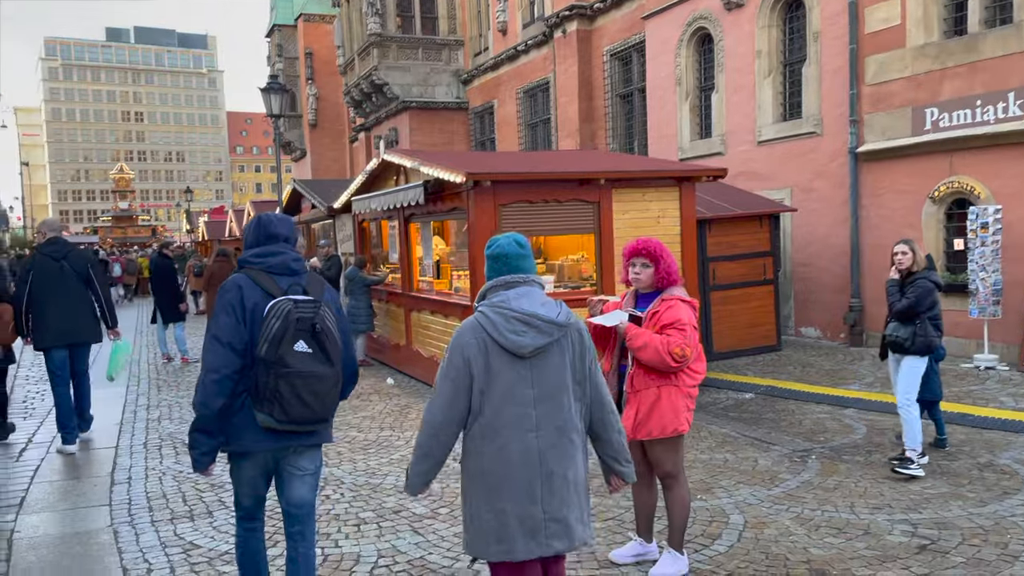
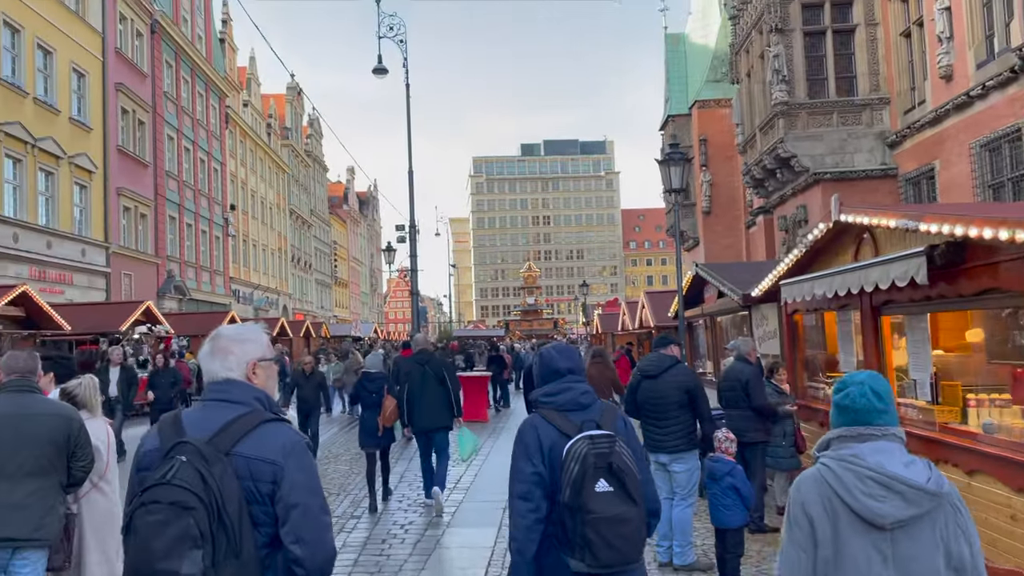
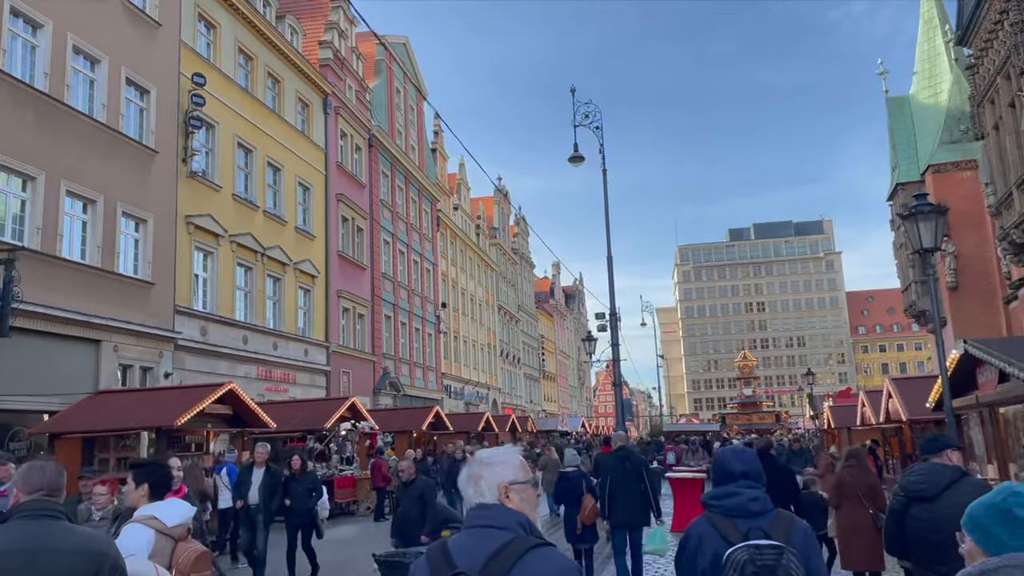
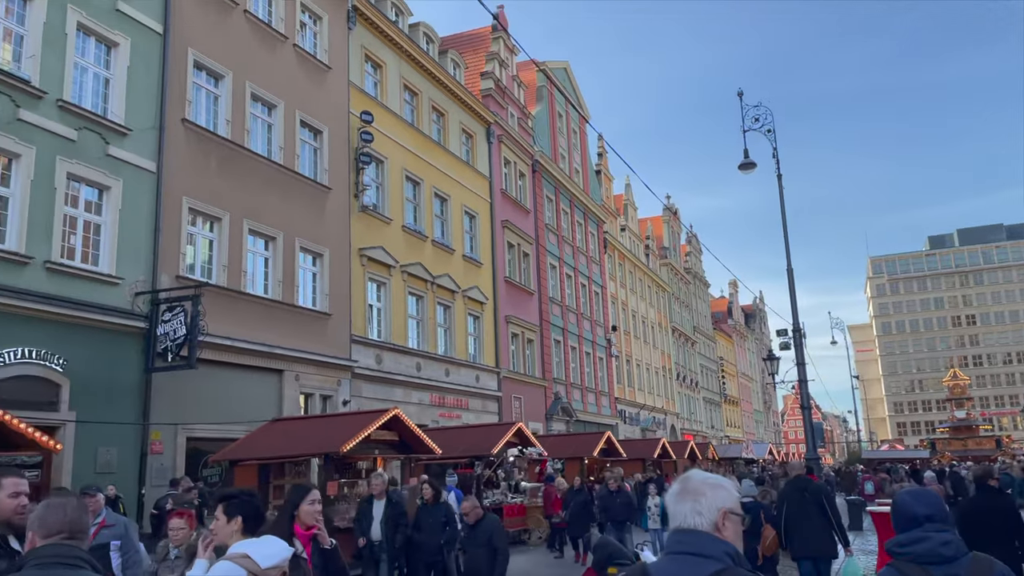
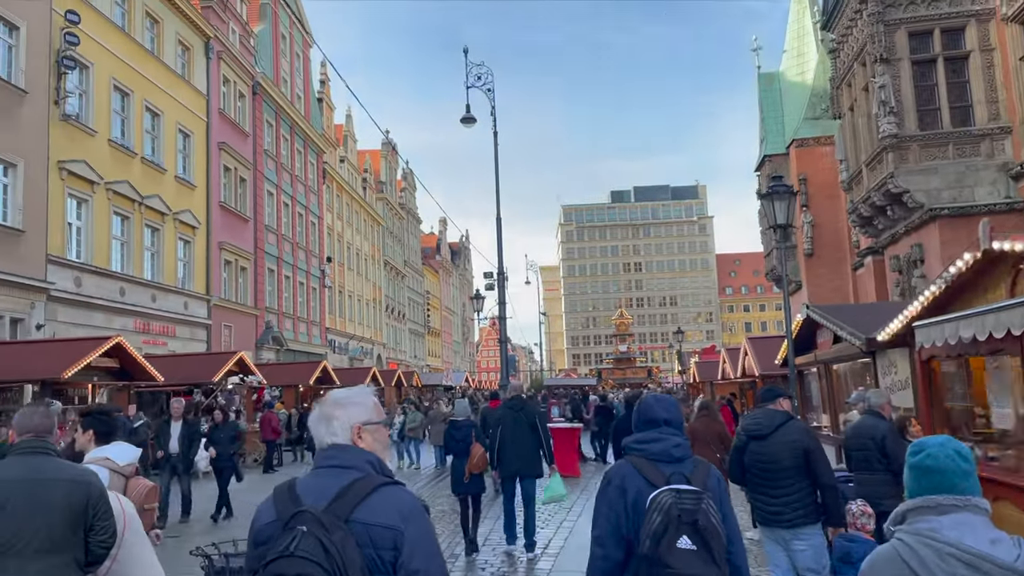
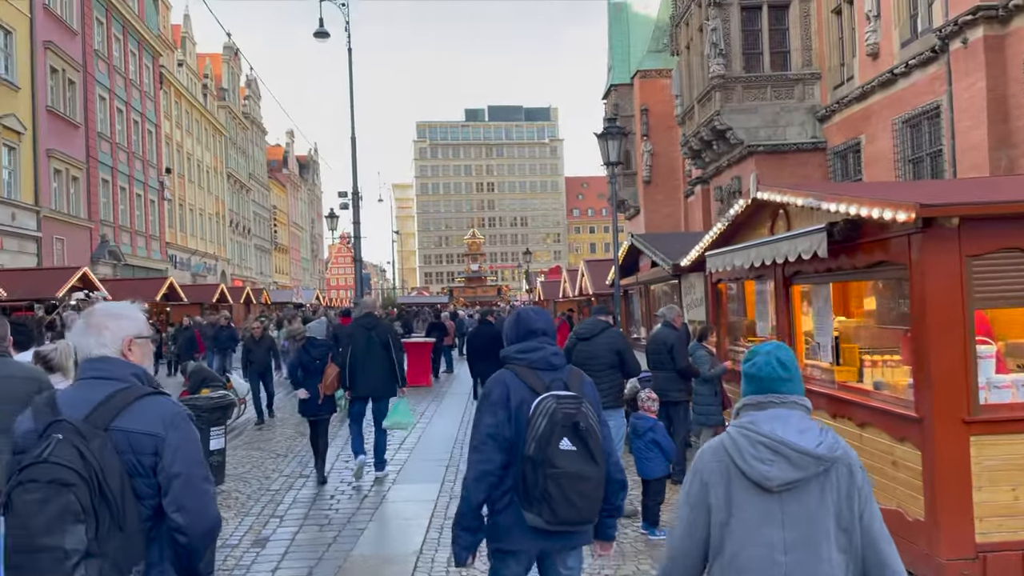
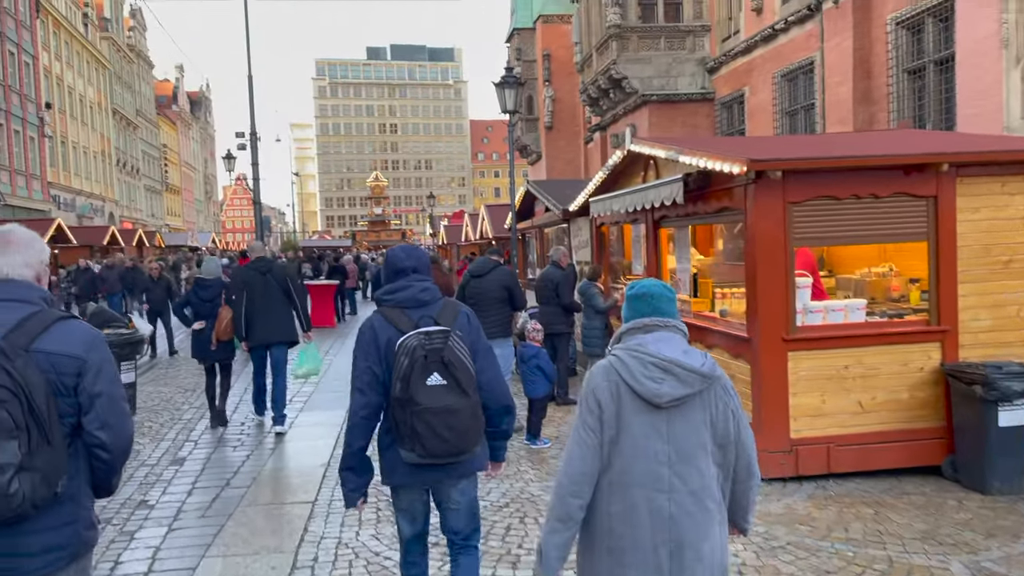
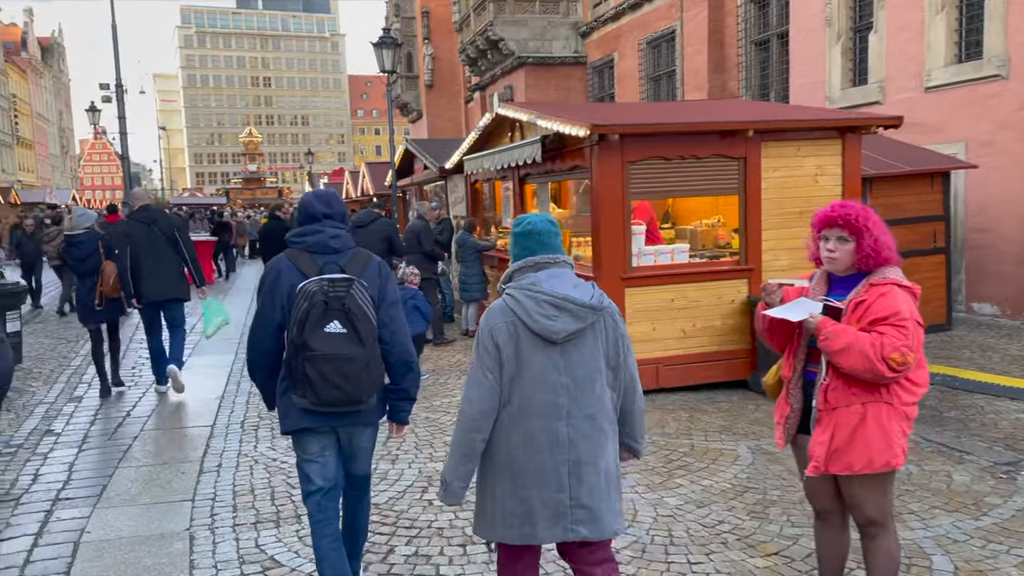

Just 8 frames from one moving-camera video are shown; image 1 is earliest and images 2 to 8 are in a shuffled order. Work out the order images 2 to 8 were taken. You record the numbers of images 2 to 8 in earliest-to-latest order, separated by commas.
8, 7, 6, 2, 5, 3, 4
